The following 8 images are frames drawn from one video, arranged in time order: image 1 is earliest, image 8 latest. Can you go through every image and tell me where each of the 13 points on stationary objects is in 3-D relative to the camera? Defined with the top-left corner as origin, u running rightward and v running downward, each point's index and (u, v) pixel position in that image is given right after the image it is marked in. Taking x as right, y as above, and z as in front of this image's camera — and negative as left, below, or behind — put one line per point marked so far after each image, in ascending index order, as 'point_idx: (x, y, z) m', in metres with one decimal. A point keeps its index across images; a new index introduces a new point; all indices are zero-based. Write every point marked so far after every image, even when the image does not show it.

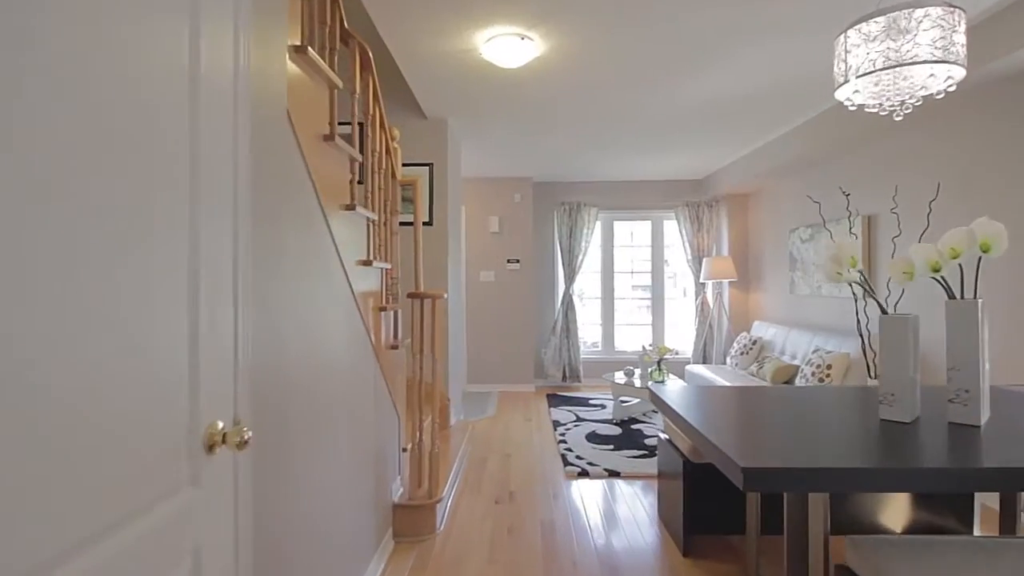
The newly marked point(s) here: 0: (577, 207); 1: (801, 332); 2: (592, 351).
0: (+0.8, +1.0, +6.6) m
1: (+2.6, -0.4, +4.9) m
2: (+1.0, -0.8, +6.9) m
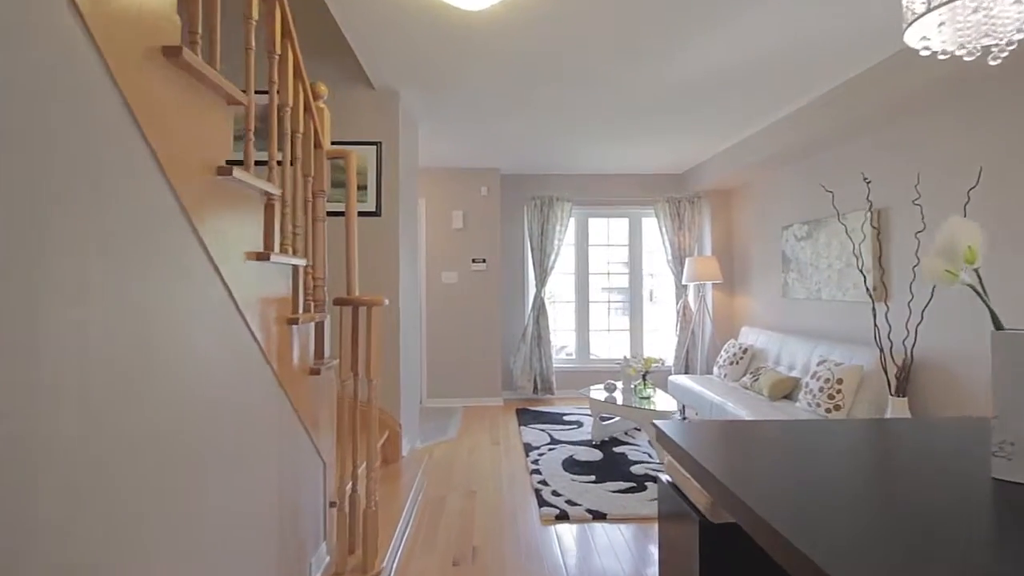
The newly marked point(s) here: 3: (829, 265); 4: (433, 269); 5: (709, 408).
0: (+0.4, +0.9, +6.0) m
1: (+2.4, -0.4, +4.5) m
2: (+0.6, -0.8, +6.3) m
3: (+2.5, +0.2, +4.2) m
4: (-0.9, +0.2, +5.8) m
5: (+1.6, -1.0, +4.4) m
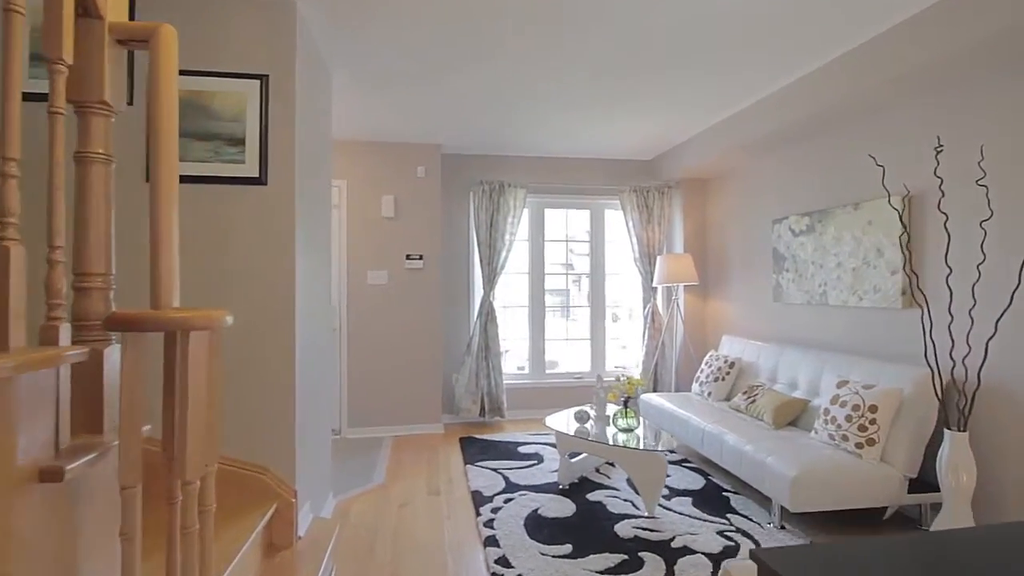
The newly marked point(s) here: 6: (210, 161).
0: (-0.1, +0.9, +5.1) m
1: (+2.0, -0.4, +3.7) m
2: (+0.1, -0.9, +5.4) m
3: (+2.1, +0.2, +3.6) m
4: (-1.4, +0.2, +4.7) m
5: (+1.2, -1.0, +3.6) m
6: (-1.3, +0.5, +2.3) m
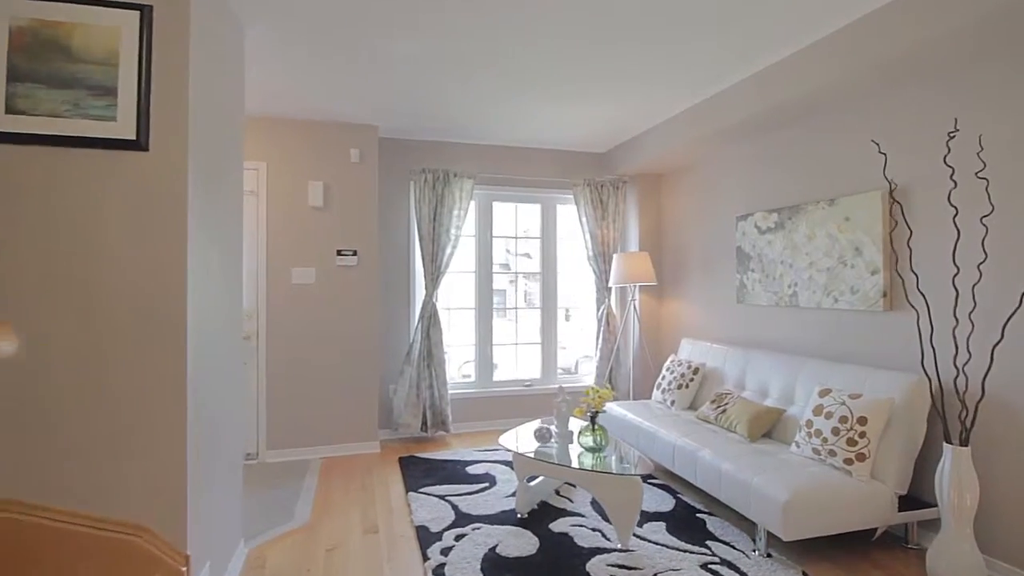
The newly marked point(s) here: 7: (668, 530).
0: (-0.6, +0.9, +4.6) m
1: (+1.7, -0.4, +3.5) m
2: (-0.4, -0.9, +4.9) m
3: (+1.9, +0.2, +3.4) m
4: (-1.8, +0.2, +4.1) m
5: (+0.9, -1.0, +3.3) m
6: (-1.4, +0.5, +1.7) m
7: (+0.8, -1.3, +2.8) m
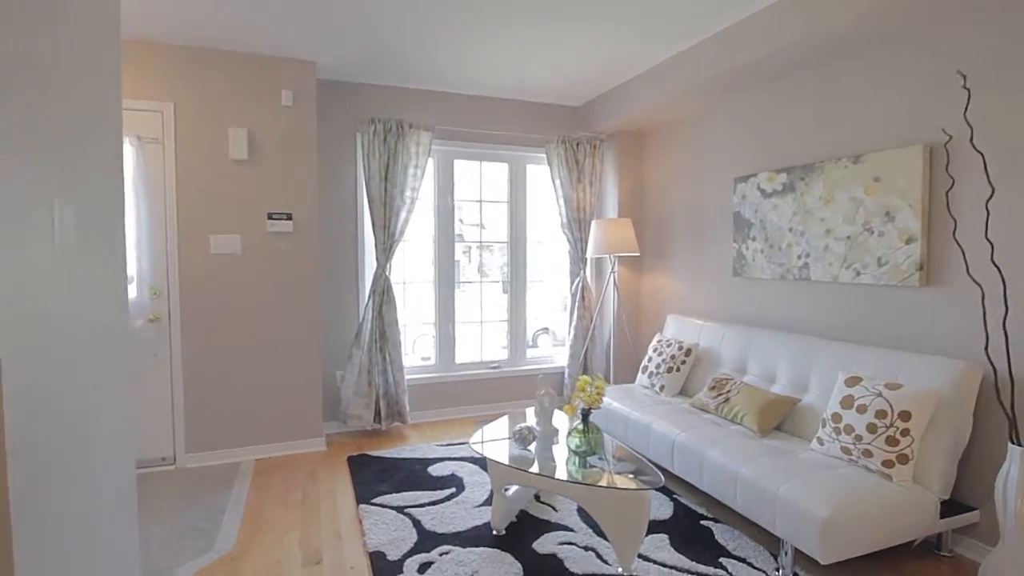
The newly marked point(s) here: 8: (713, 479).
0: (-0.8, +1.1, +3.9) m
1: (+1.5, -0.3, +3.1) m
2: (-0.7, -0.6, +4.3) m
3: (+1.7, +0.3, +2.9) m
4: (-2.0, +0.3, +3.3) m
5: (+0.8, -0.9, +2.9) m
6: (-1.4, +0.6, +1.0) m
7: (+0.7, -1.1, +2.4) m
8: (+0.9, -0.9, +2.5) m
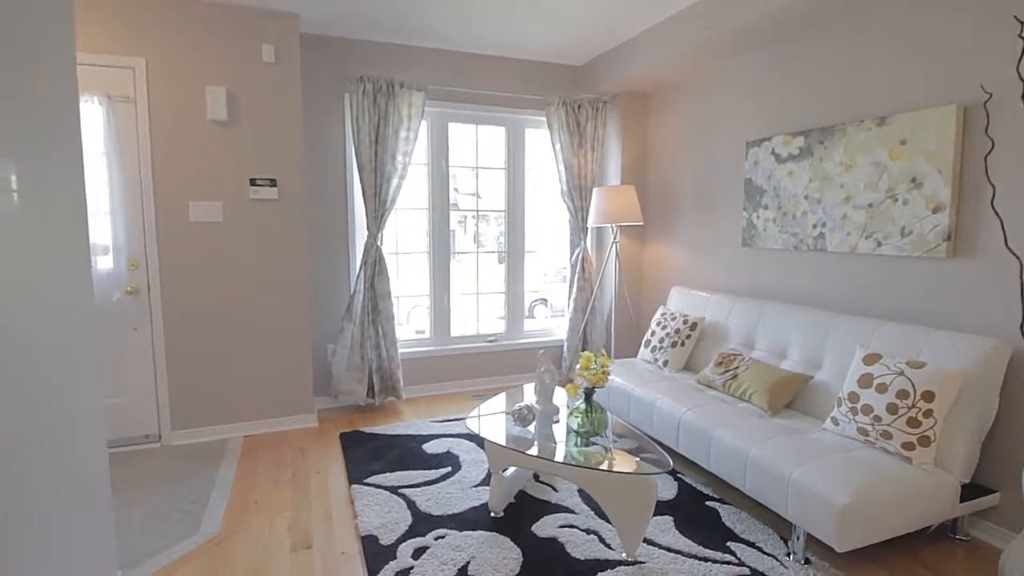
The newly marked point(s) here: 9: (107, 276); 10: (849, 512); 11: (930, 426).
0: (-0.8, +1.3, +3.6) m
1: (+1.5, -0.1, +3.0) m
2: (-0.7, -0.4, +4.2) m
3: (+1.7, +0.5, +2.8) m
4: (-2.0, +0.5, +3.1) m
5: (+0.8, -0.7, +2.8) m
6: (-1.4, +0.6, +0.8) m
7: (+0.7, -1.0, +2.3) m
8: (+0.9, -0.8, +2.4) m
9: (-2.3, +0.1, +3.0) m
10: (+1.2, -0.8, +1.9) m
11: (+1.6, -0.5, +2.1) m
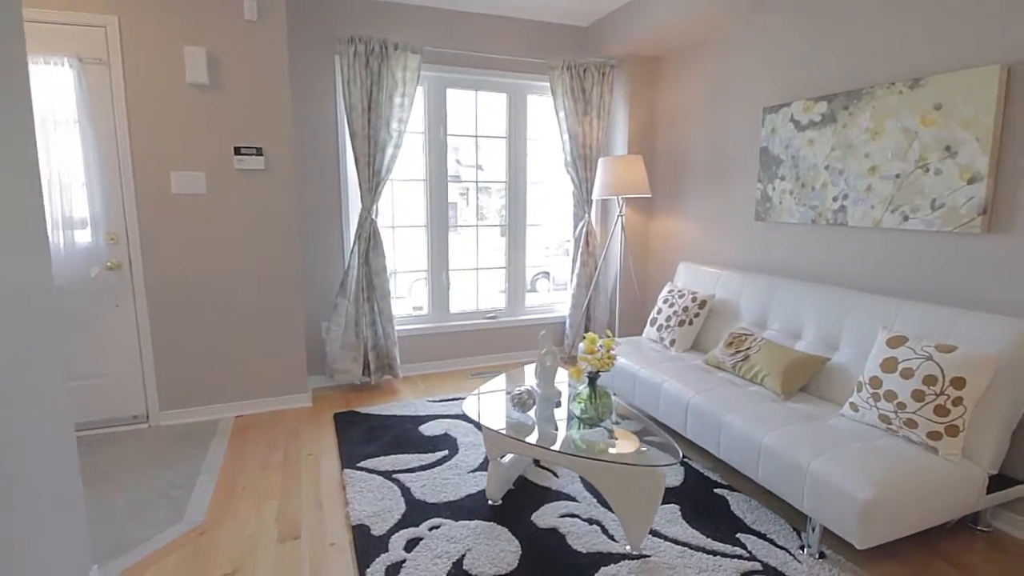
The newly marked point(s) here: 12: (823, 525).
0: (-0.8, +1.5, +3.4) m
1: (+1.5, 0.0, +2.8) m
2: (-0.7, -0.2, +4.0) m
3: (+1.7, +0.6, +2.6) m
4: (-2.0, +0.6, +2.9) m
5: (+0.8, -0.6, +2.6) m
6: (-1.4, +0.7, +0.6) m
7: (+0.7, -0.9, +2.2) m
8: (+0.9, -0.7, +2.3) m
9: (-2.3, +0.2, +2.9) m
10: (+1.2, -0.7, +1.7) m
11: (+1.6, -0.5, +1.9) m
12: (+1.1, -0.8, +1.9) m
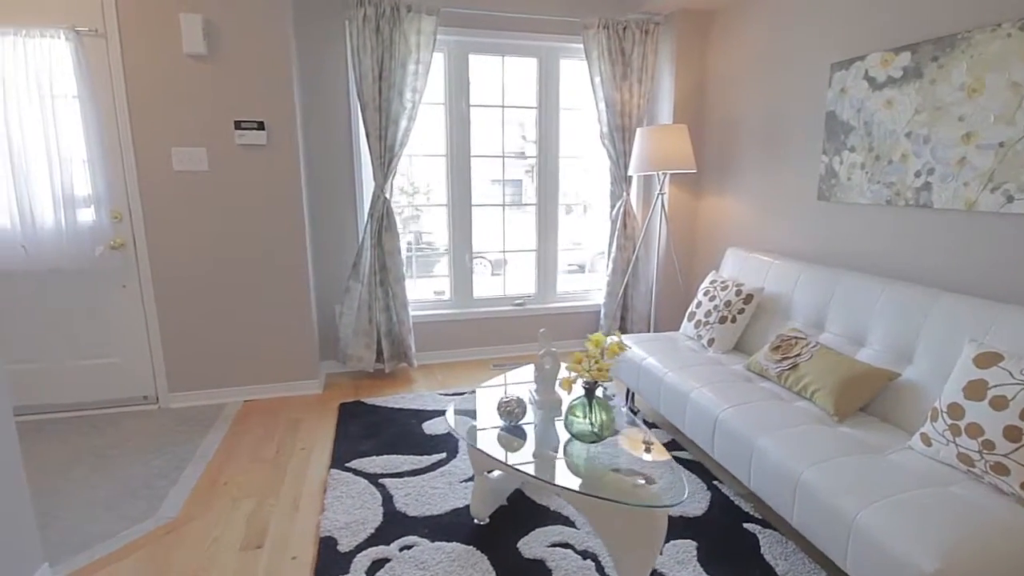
0: (-0.7, +1.6, +3.1) m
1: (+1.5, 0.0, +2.3) m
2: (-0.5, -0.1, +3.8) m
3: (+1.7, +0.6, +2.0) m
4: (-1.9, +0.7, +2.8) m
5: (+0.8, -0.6, +2.3) m
6: (-1.6, +0.7, +0.5) m
7: (+0.6, -0.9, +1.8) m
8: (+0.9, -0.7, +1.9) m
9: (-2.2, +0.3, +2.8) m
10: (+1.0, -0.7, +1.3) m
11: (+1.5, -0.5, +1.5) m
12: (+1.0, -0.8, +1.5) m
